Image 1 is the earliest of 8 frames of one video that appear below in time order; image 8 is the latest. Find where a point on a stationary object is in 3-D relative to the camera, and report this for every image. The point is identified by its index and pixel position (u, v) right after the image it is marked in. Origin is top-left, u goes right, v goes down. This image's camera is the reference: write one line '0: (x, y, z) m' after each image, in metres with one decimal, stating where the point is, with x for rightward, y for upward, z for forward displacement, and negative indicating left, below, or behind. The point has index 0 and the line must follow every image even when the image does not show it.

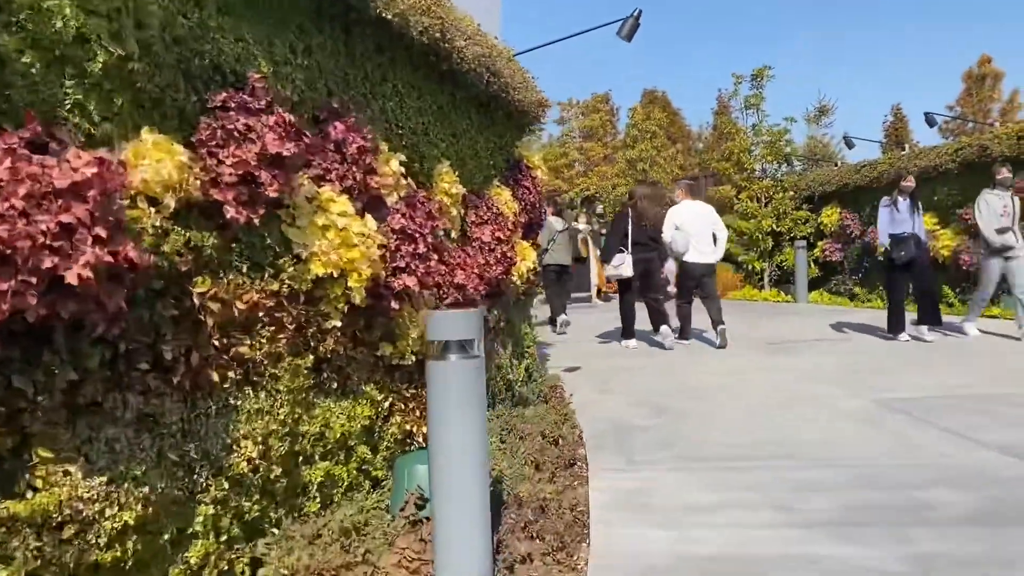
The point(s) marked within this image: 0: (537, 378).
0: (+0.2, -0.6, +6.0) m
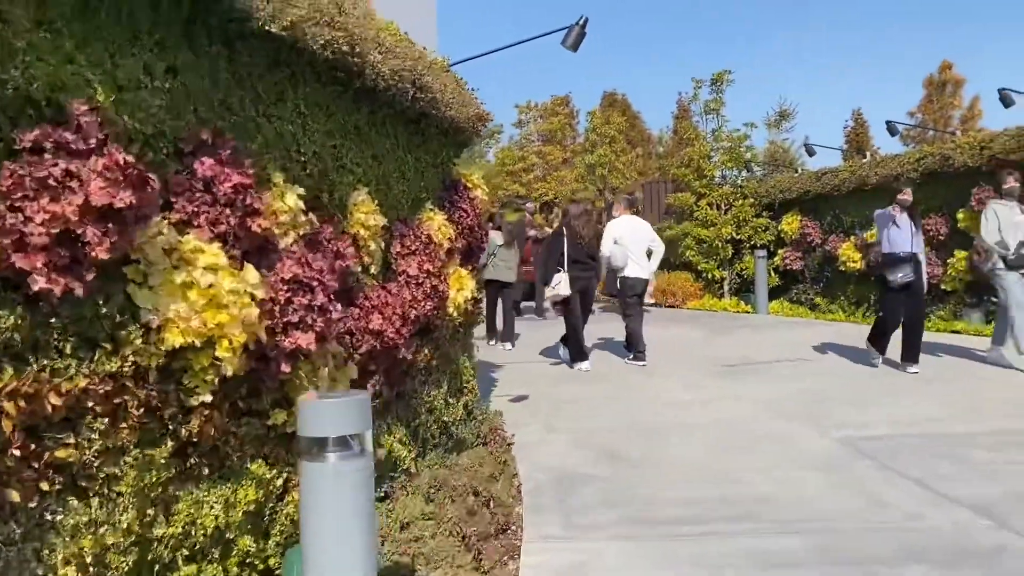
0: (-0.2, -0.8, +5.5) m
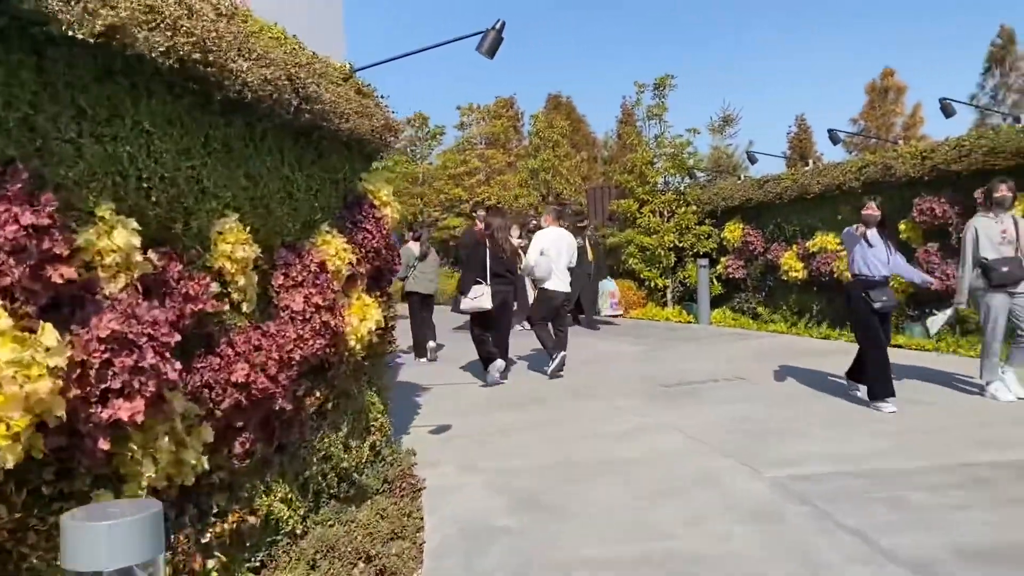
0: (-0.7, -1.0, +5.0) m
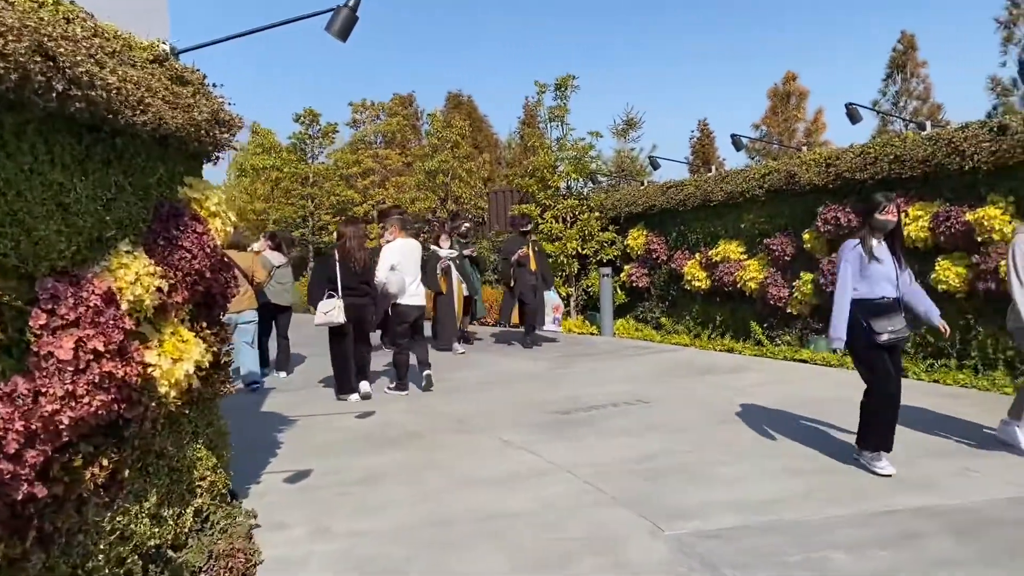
0: (-1.4, -1.1, +4.2) m
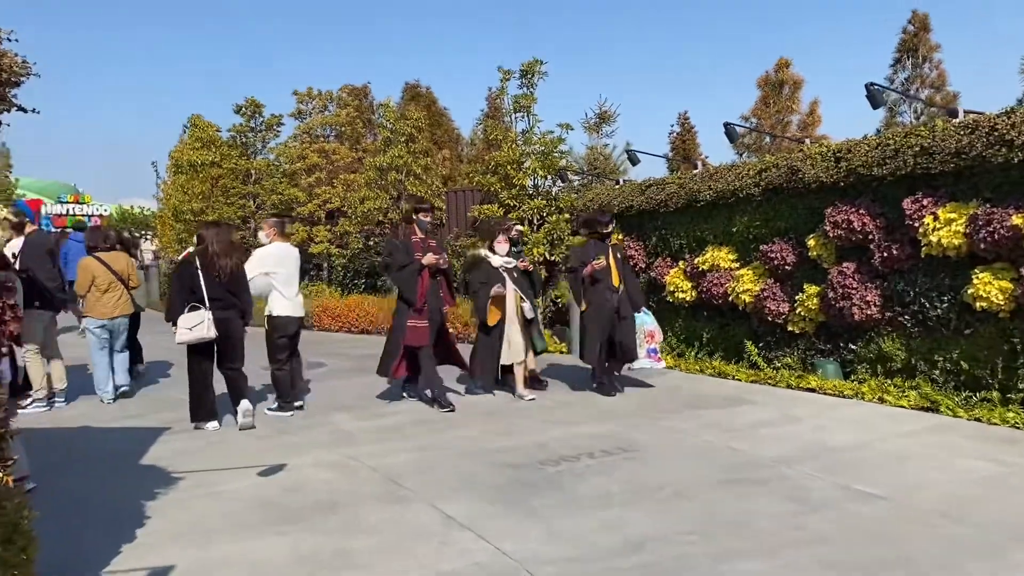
0: (-1.6, -1.2, +2.6) m
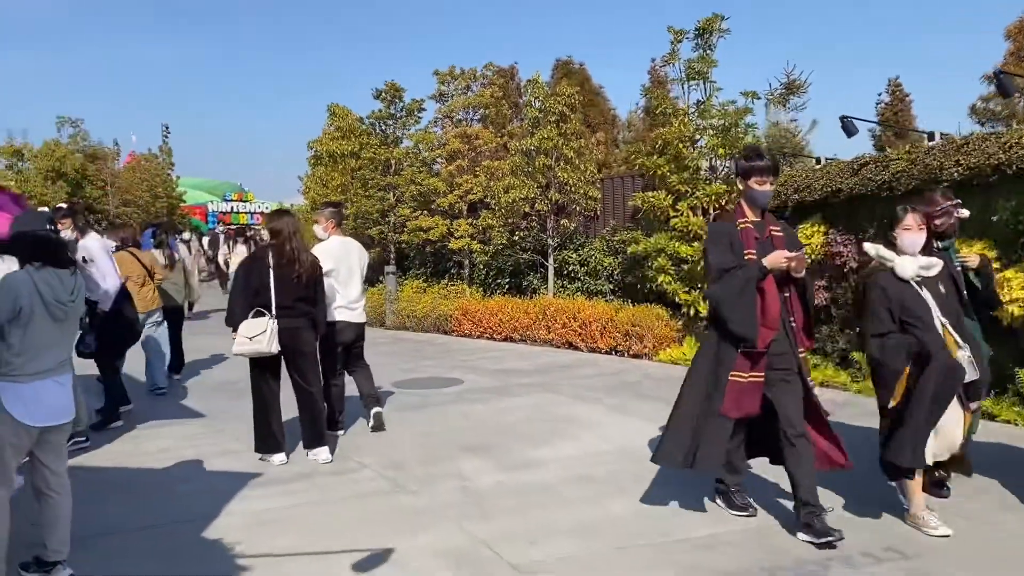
0: (-1.2, -1.3, +1.0) m
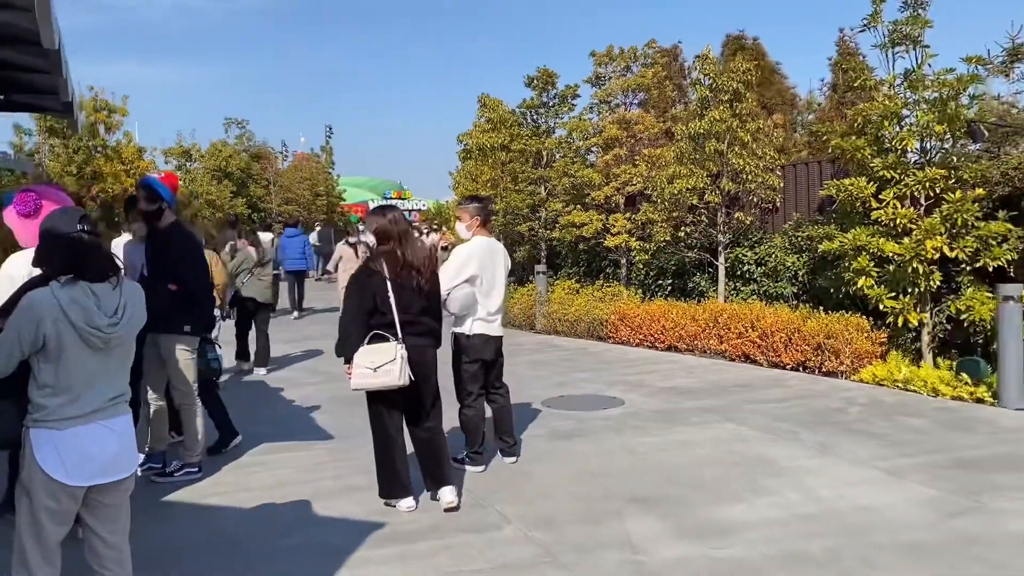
0: (-1.1, -1.4, +0.1) m
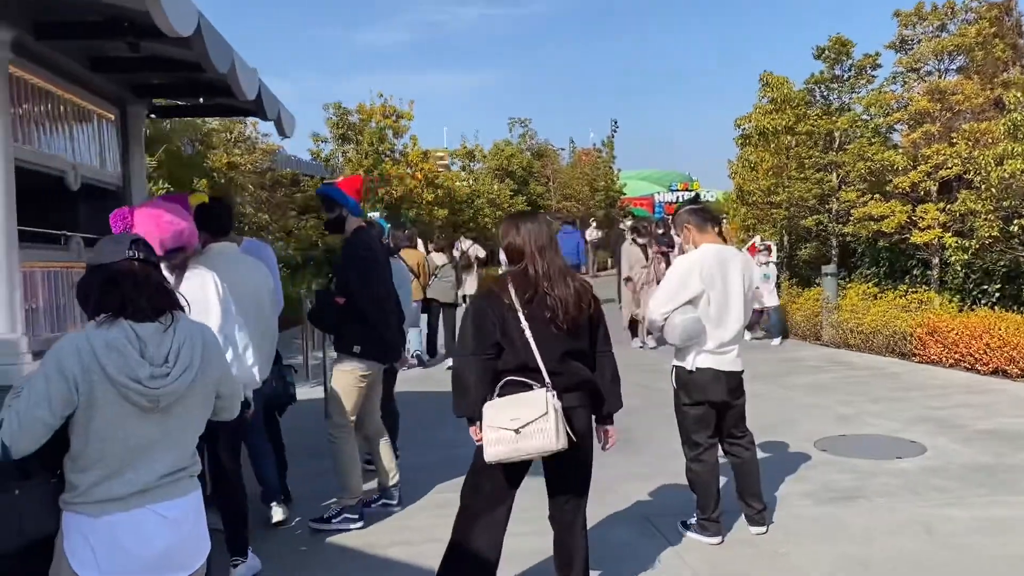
0: (-1.6, -1.5, -0.5) m
